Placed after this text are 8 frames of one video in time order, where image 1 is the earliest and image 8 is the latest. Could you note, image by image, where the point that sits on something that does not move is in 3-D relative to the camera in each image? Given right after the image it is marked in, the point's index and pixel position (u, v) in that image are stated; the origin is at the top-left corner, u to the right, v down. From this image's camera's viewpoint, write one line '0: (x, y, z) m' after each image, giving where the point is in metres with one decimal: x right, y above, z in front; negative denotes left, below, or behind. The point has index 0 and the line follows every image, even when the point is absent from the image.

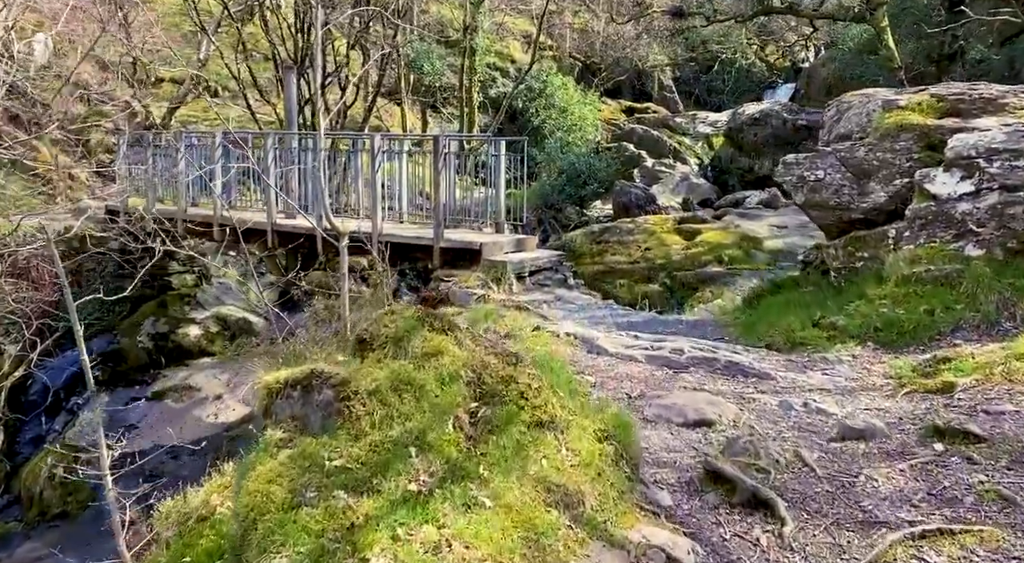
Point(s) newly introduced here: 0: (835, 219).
0: (+2.6, +0.5, +7.1) m
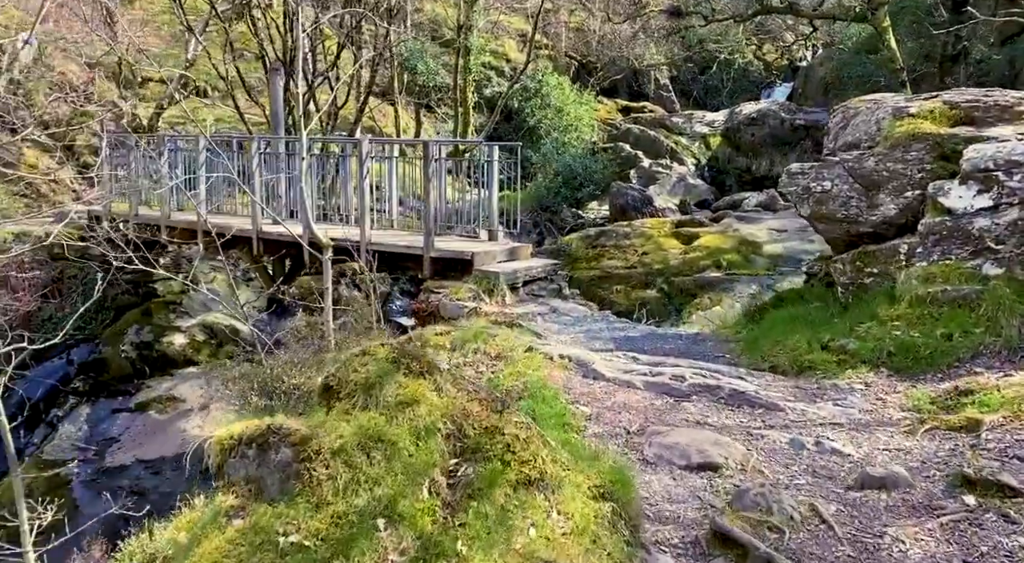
0: (+2.5, +0.4, +6.8) m
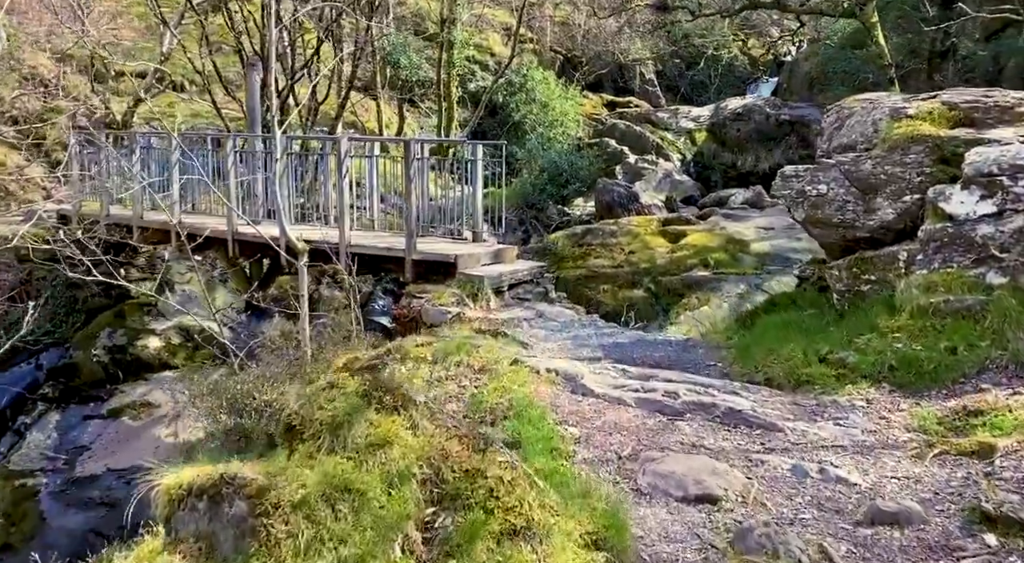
0: (+2.4, +0.3, +6.5) m
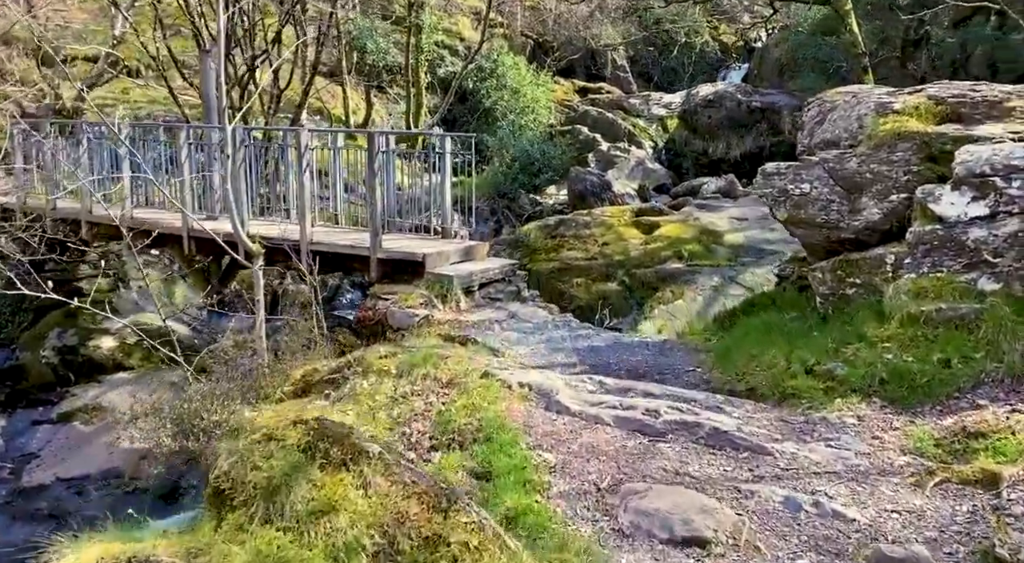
0: (+2.2, +0.3, +6.3) m
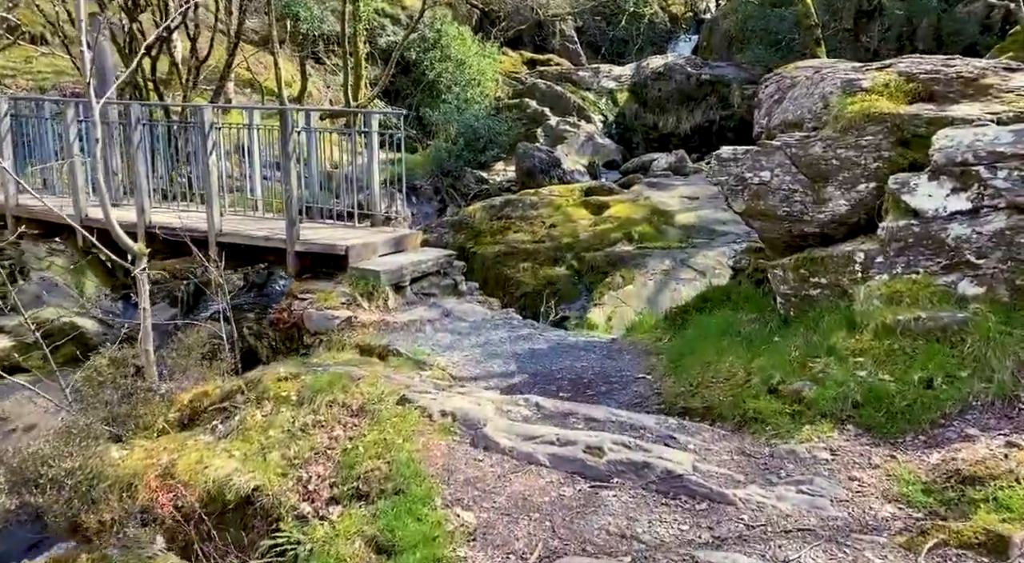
0: (+1.7, +0.3, +5.6) m
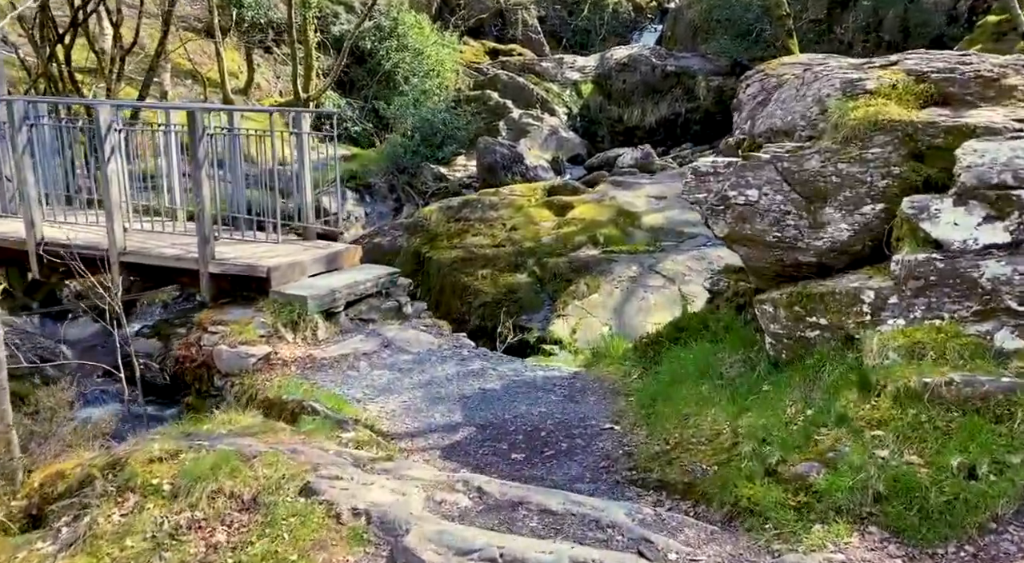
0: (+1.4, +0.1, +4.8) m
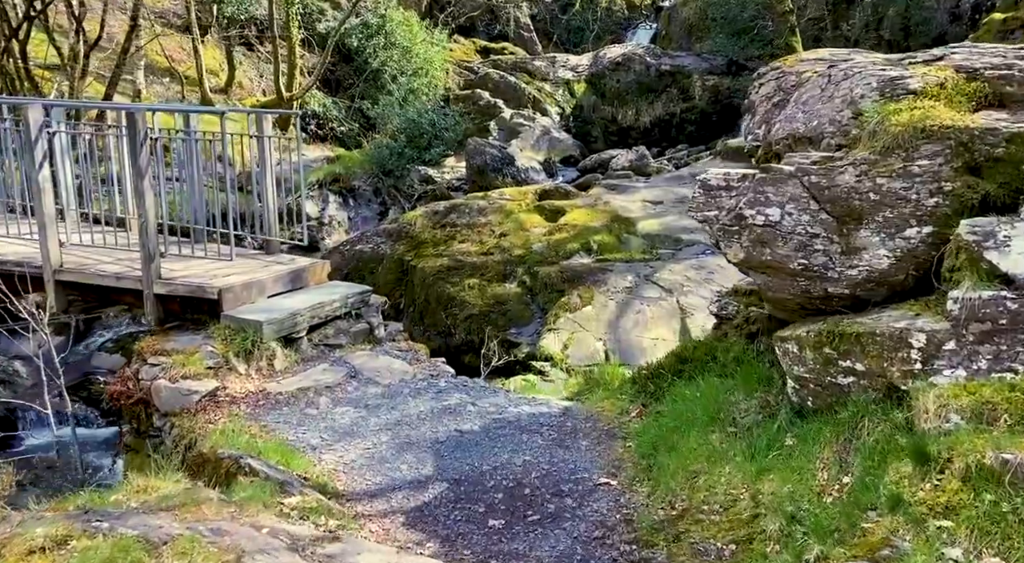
0: (+1.3, 0.0, +4.0) m
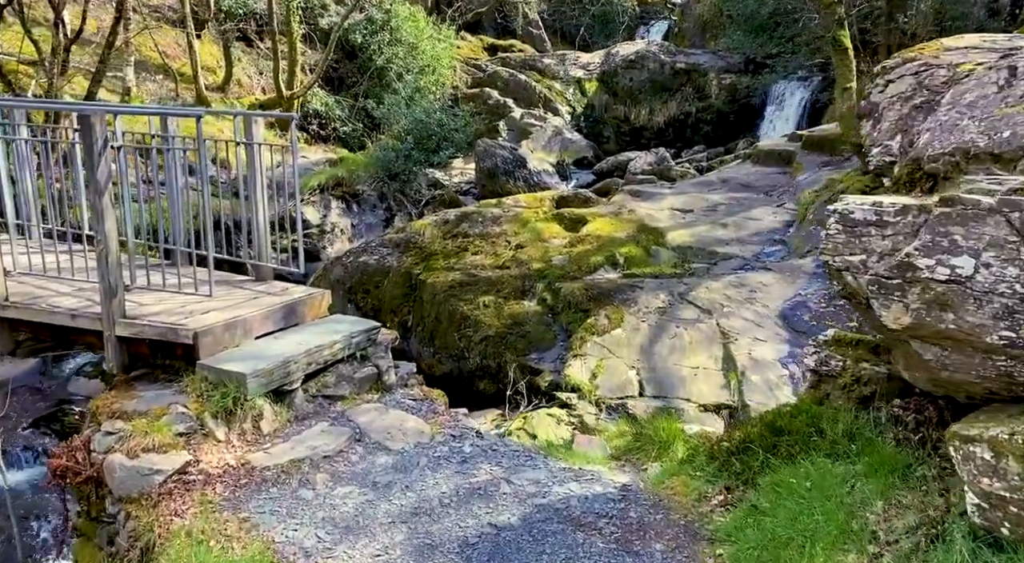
0: (+1.5, -0.3, +2.8) m
